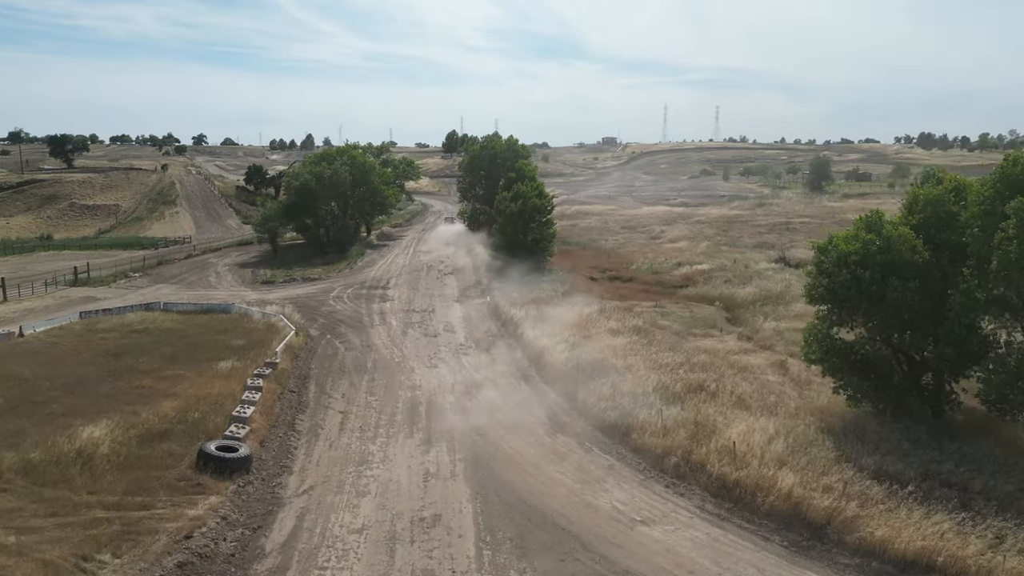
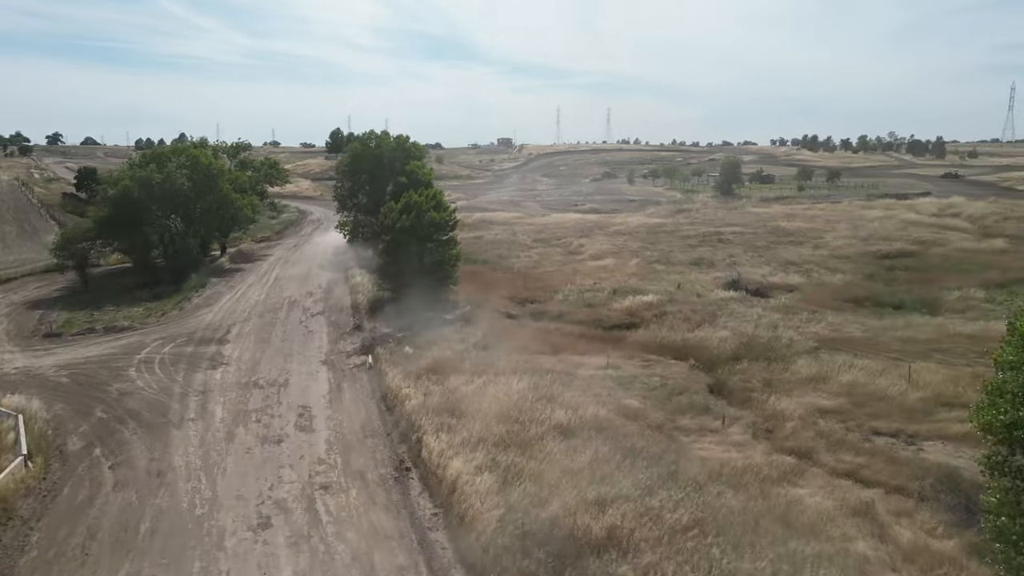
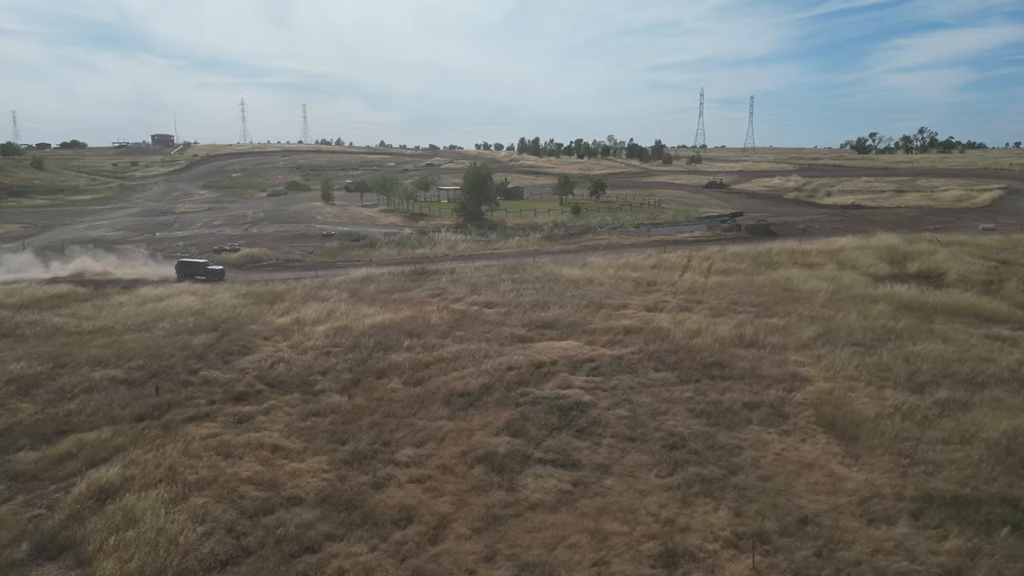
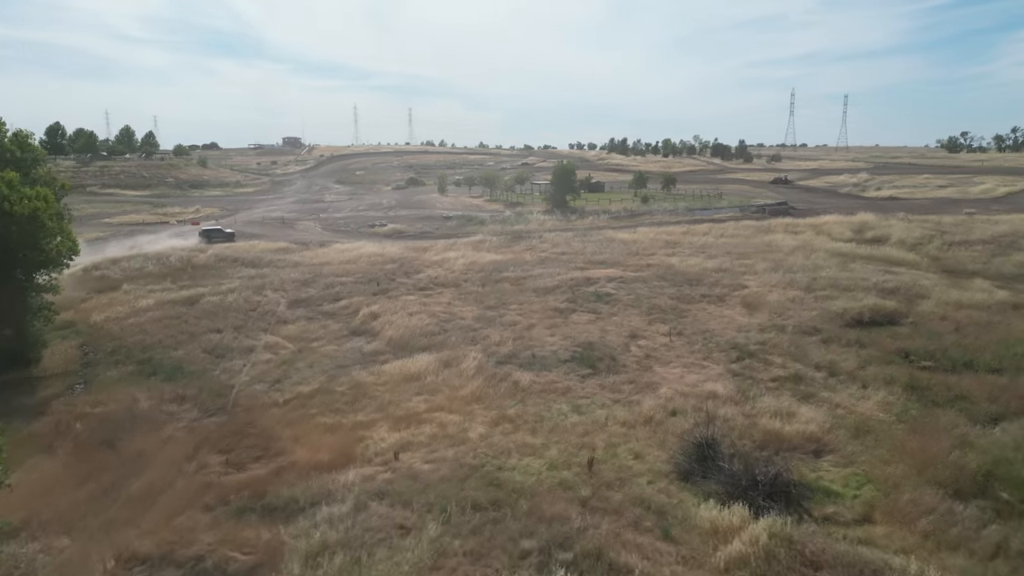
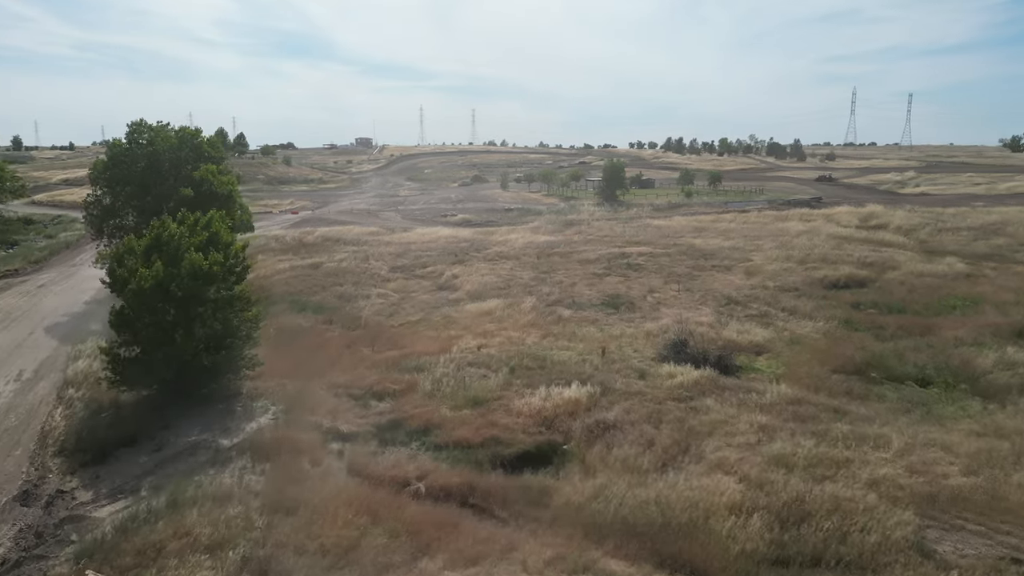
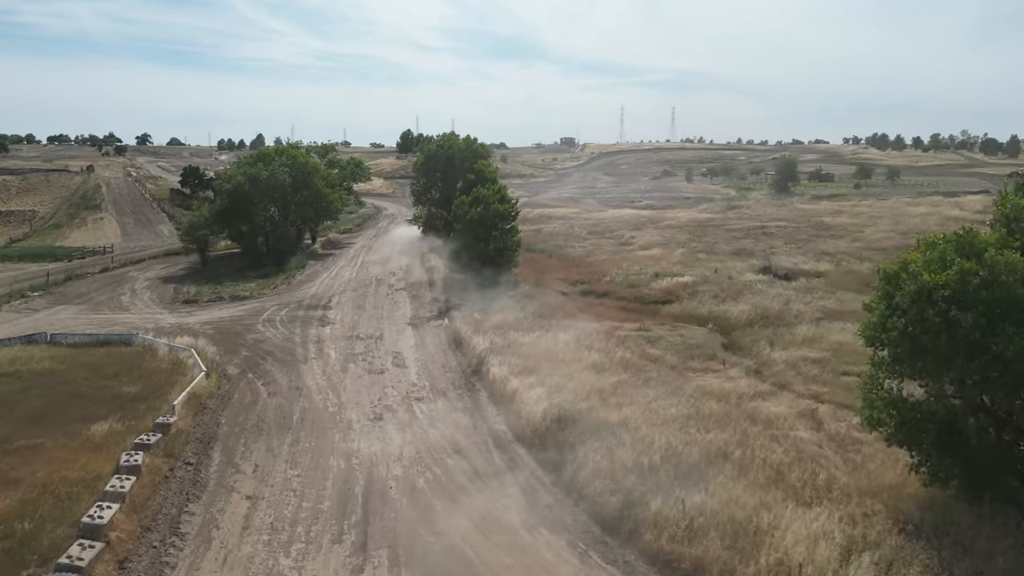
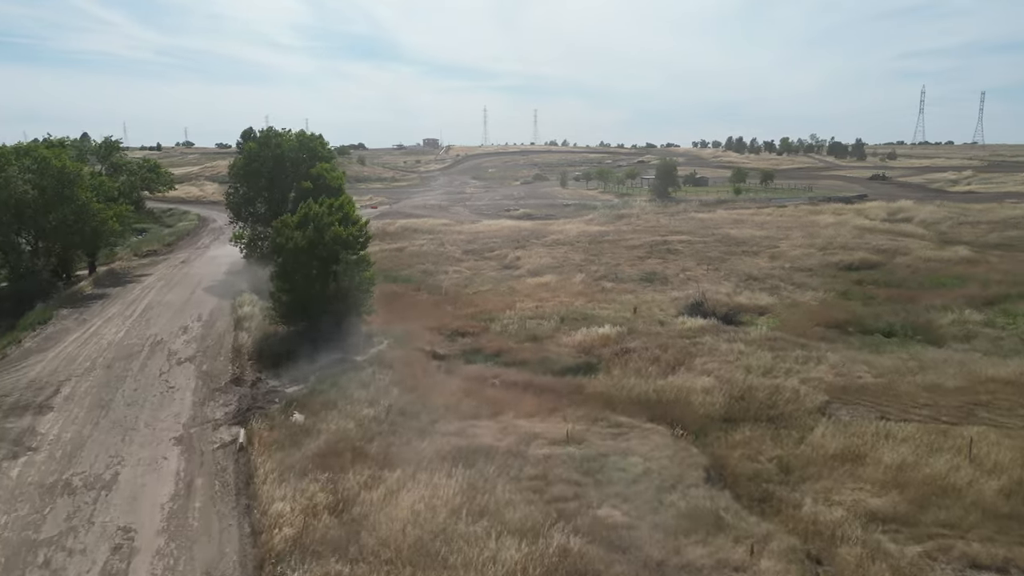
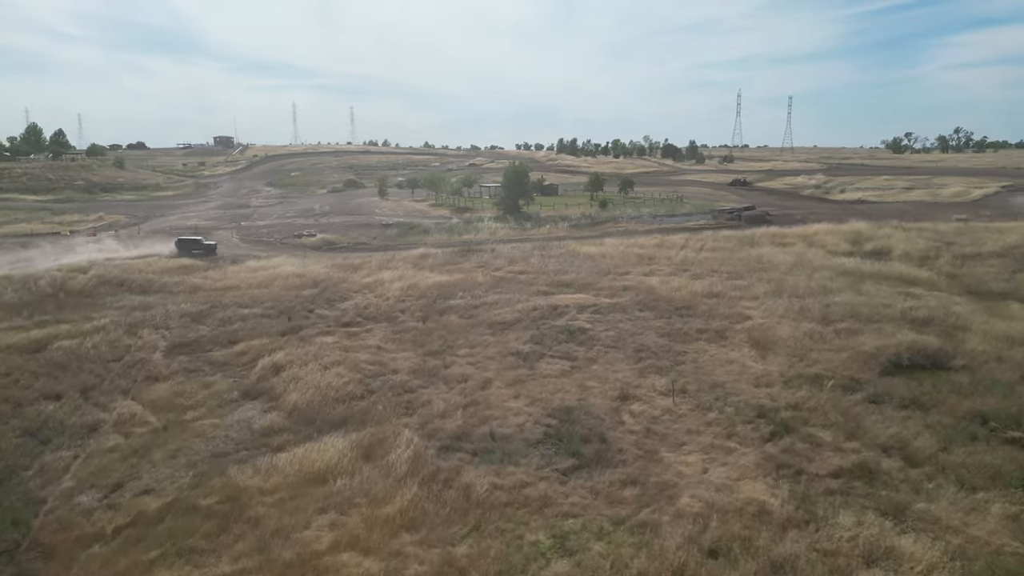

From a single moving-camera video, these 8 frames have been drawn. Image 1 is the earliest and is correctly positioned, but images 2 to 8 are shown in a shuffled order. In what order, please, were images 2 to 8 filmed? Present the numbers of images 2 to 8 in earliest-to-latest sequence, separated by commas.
6, 2, 7, 5, 4, 8, 3
